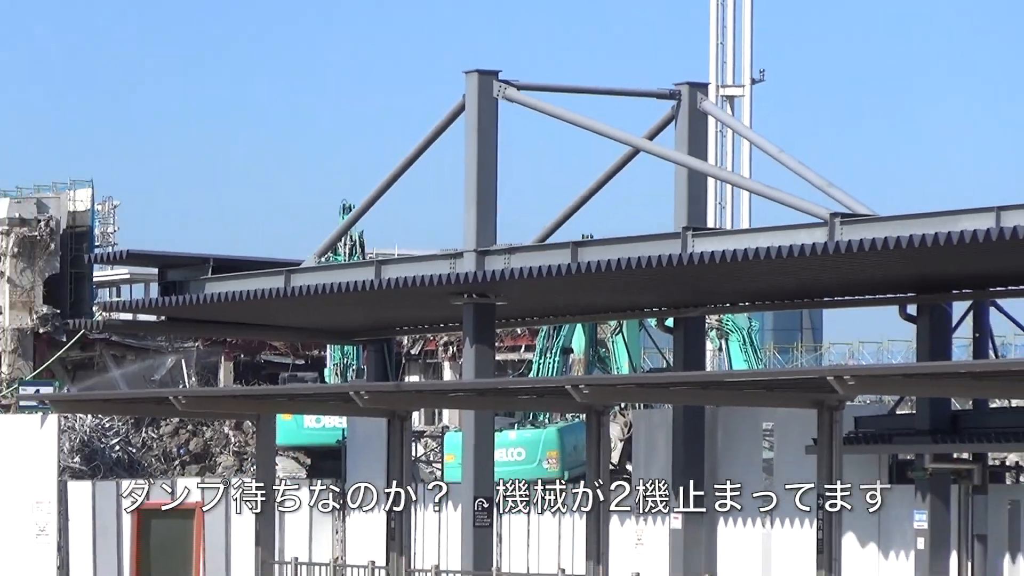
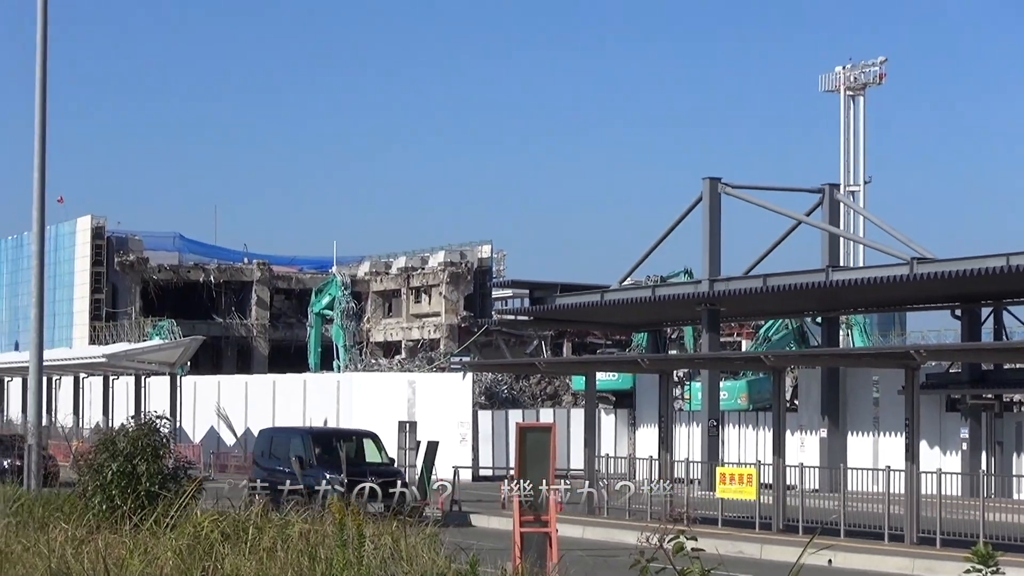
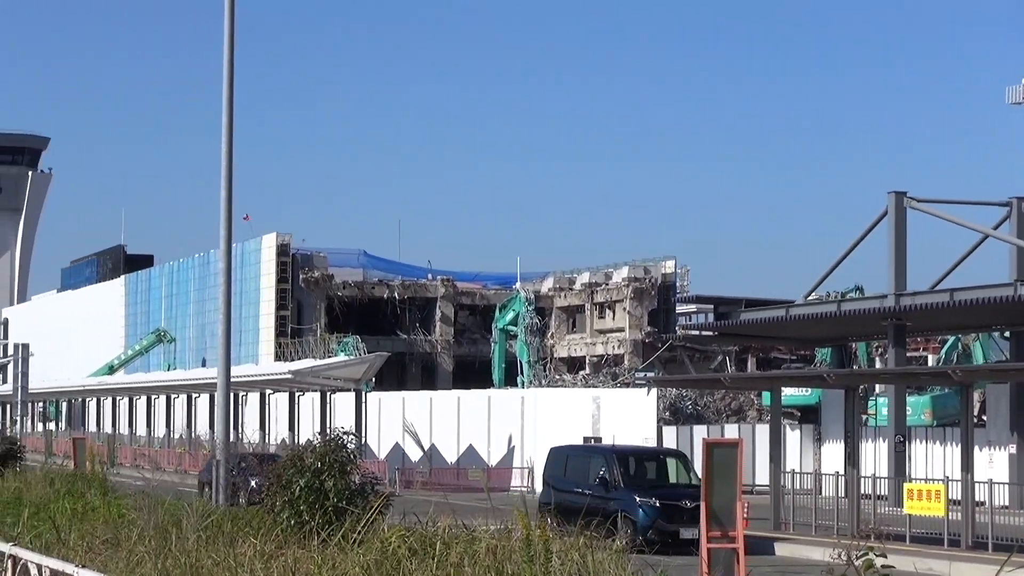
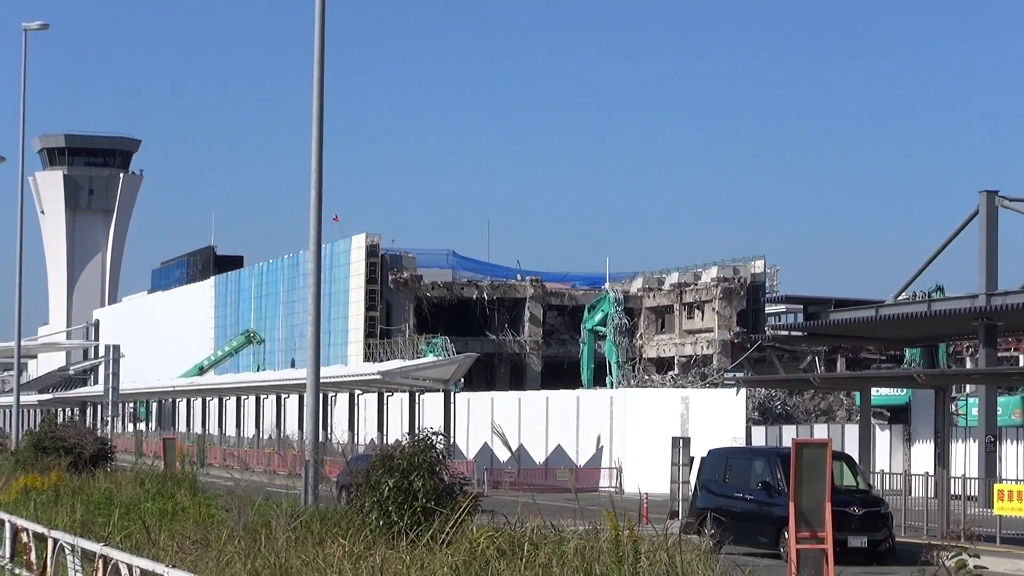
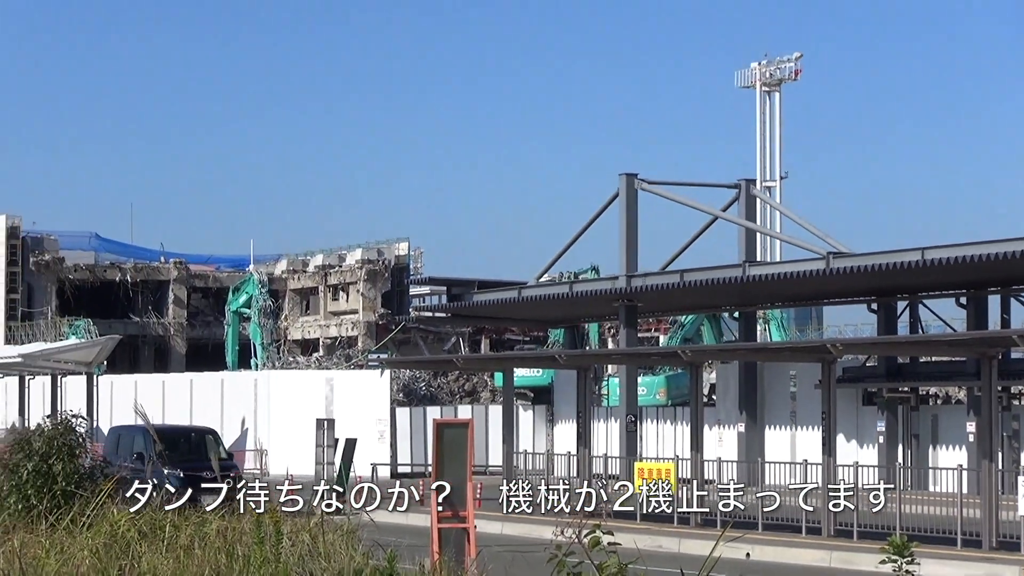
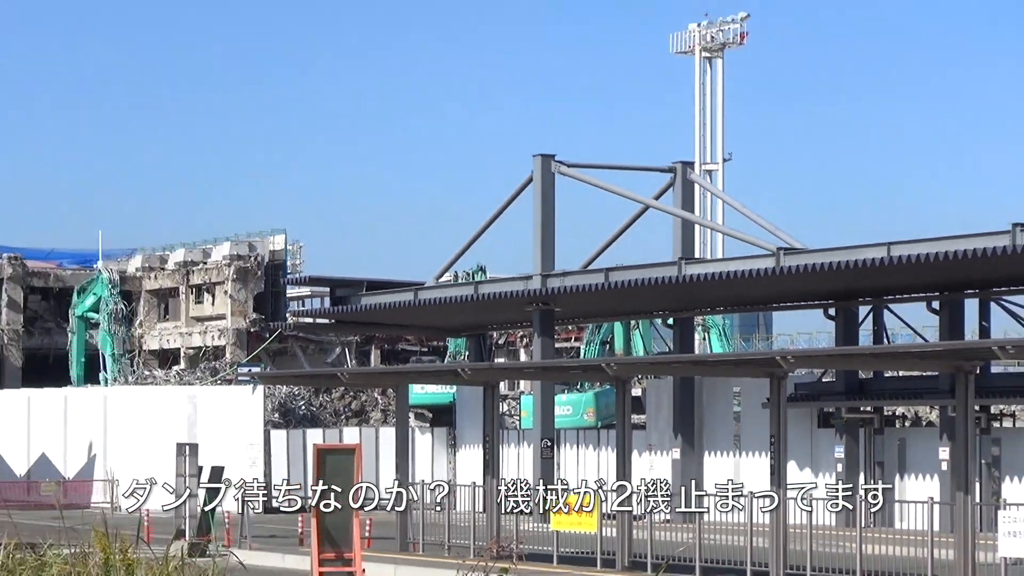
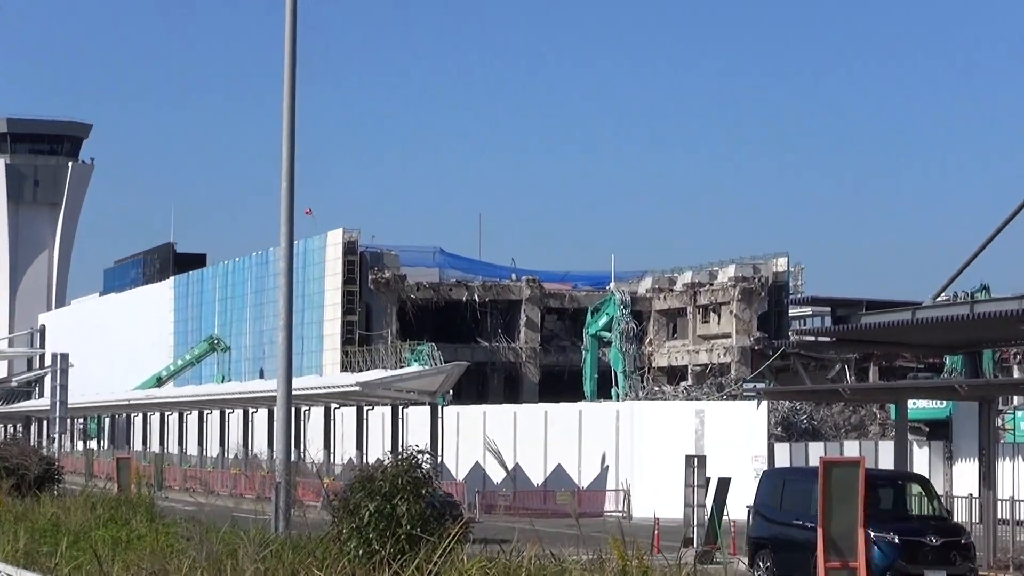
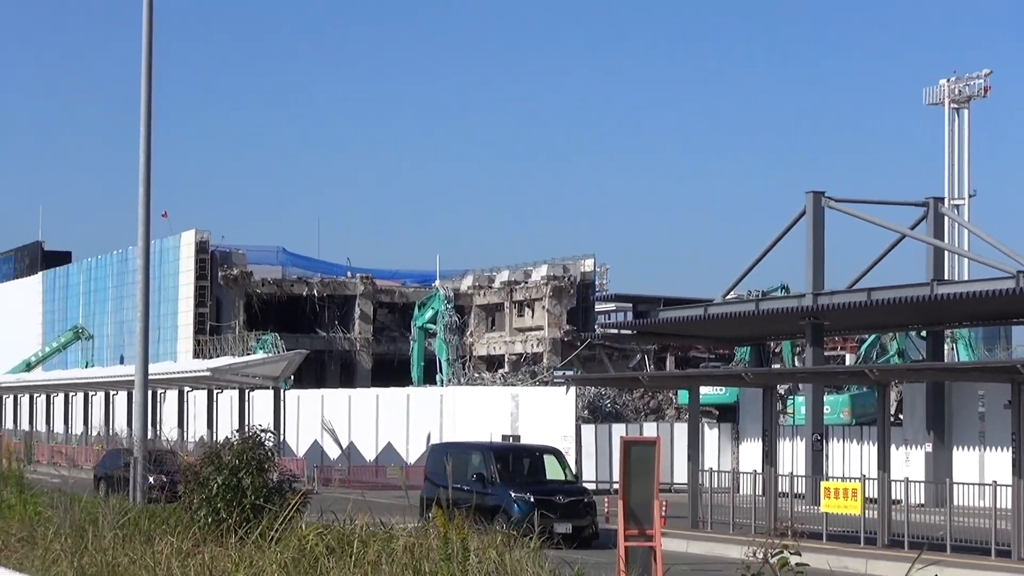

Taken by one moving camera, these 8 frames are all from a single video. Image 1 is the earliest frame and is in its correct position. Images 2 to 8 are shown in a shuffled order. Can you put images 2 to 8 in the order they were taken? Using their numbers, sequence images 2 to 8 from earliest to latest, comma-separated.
6, 5, 2, 8, 3, 4, 7
